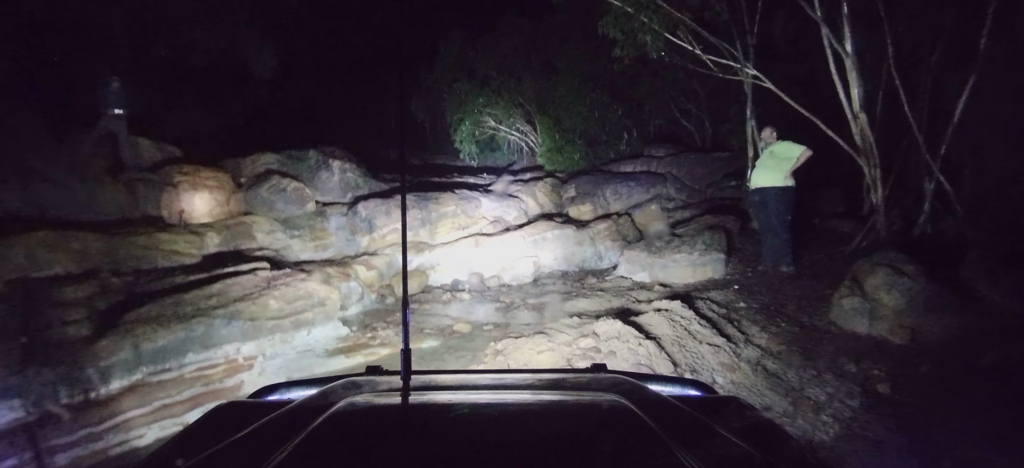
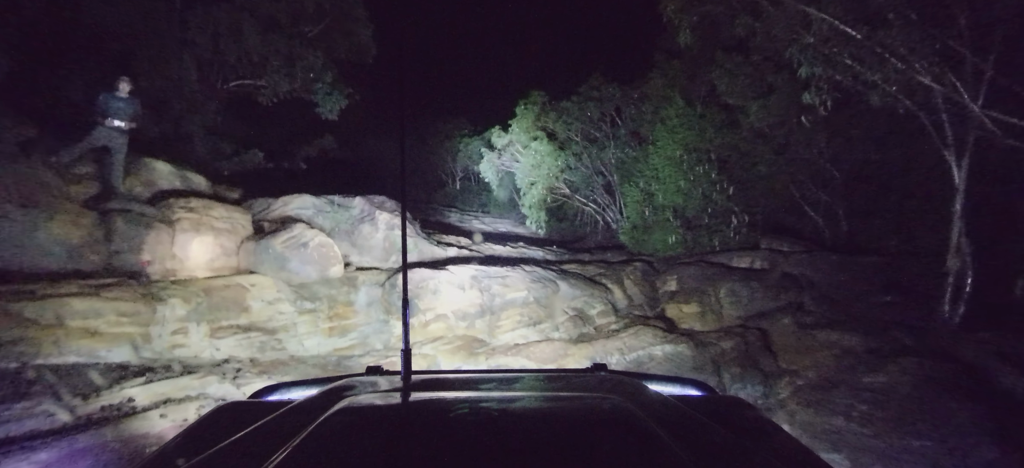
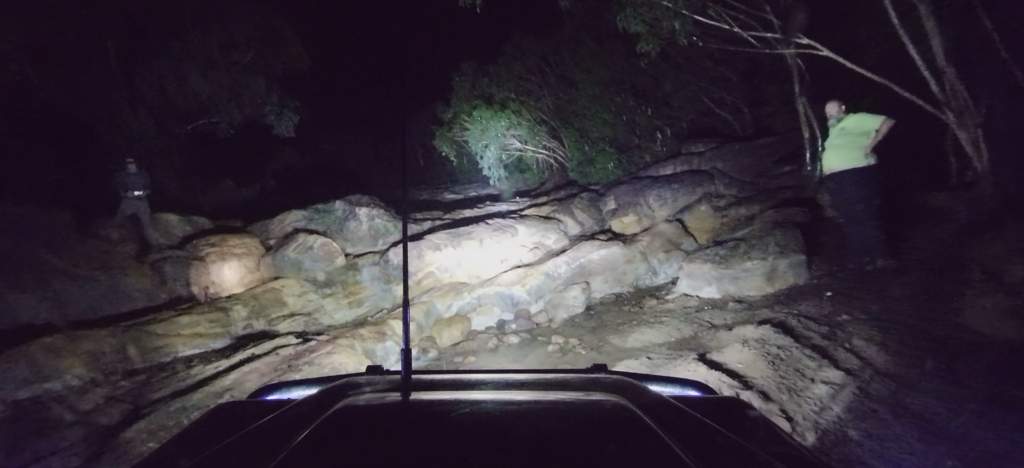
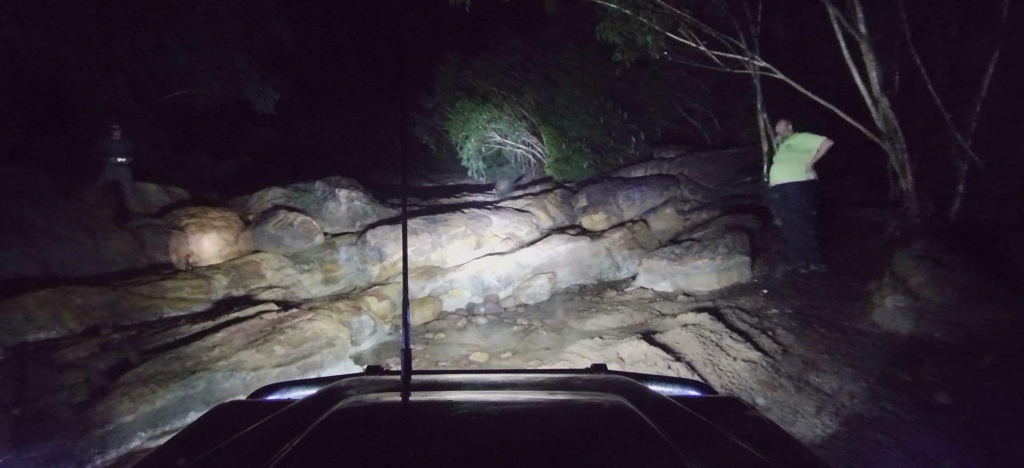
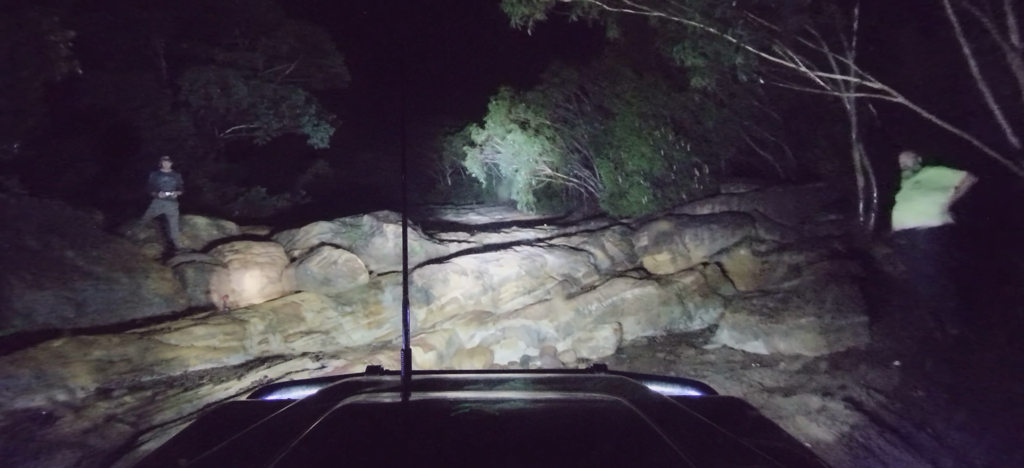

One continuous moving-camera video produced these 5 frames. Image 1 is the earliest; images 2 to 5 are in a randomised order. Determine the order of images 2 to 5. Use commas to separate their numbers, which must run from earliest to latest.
4, 3, 5, 2
